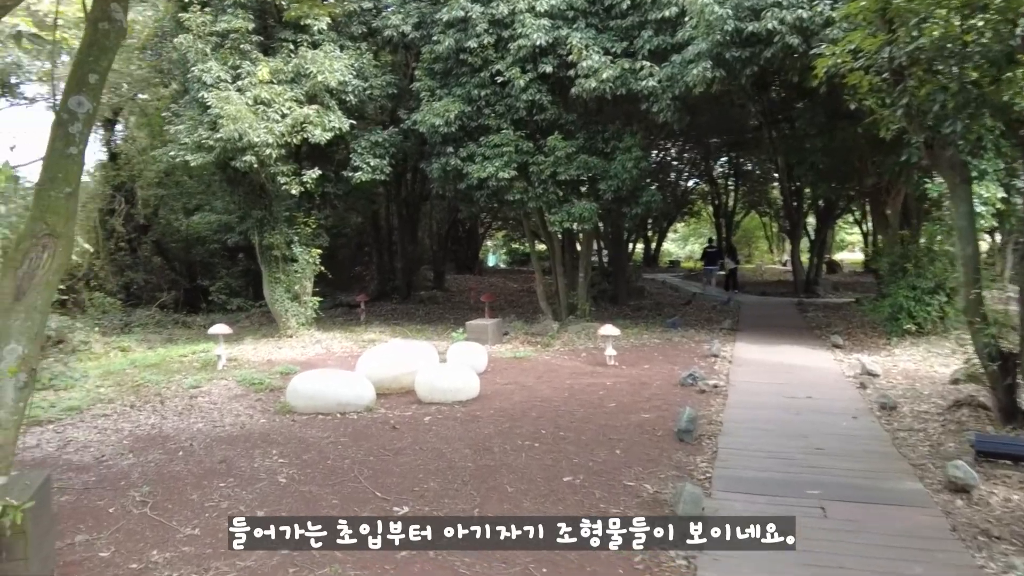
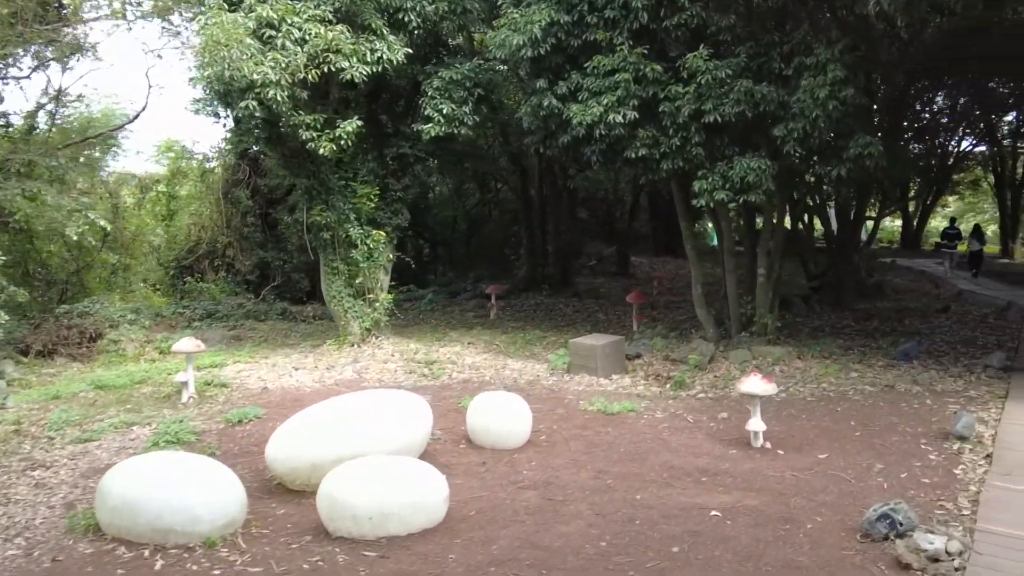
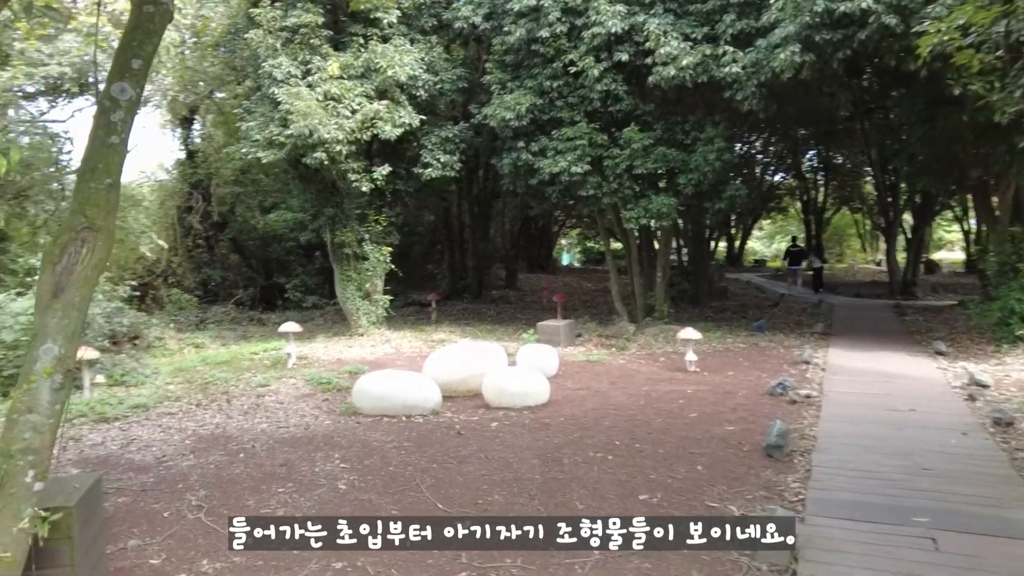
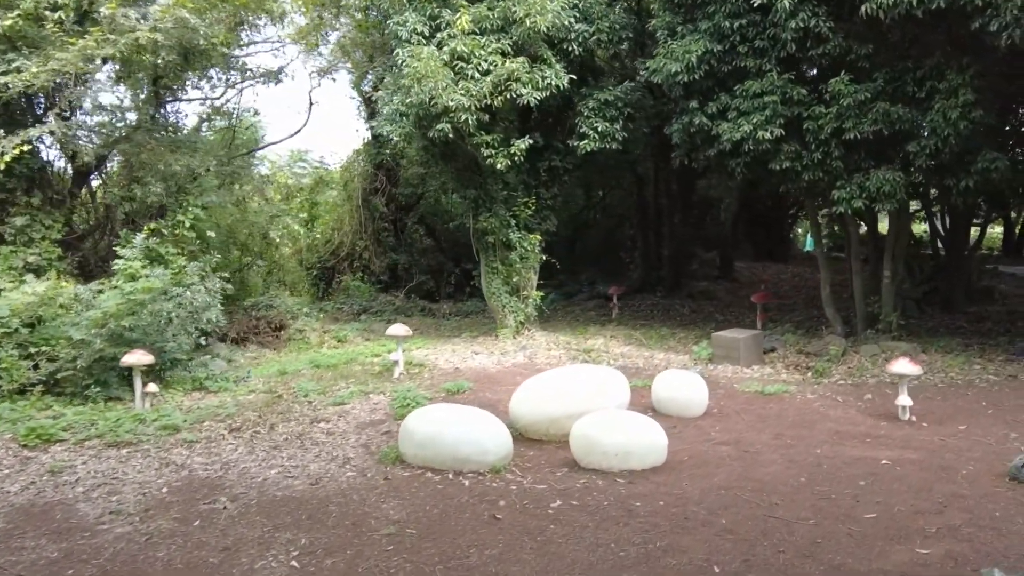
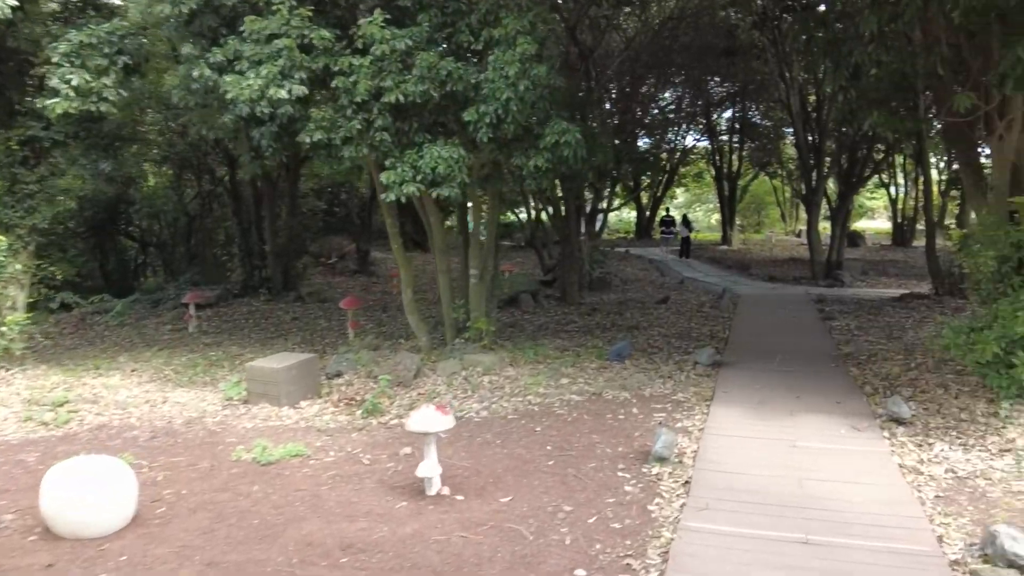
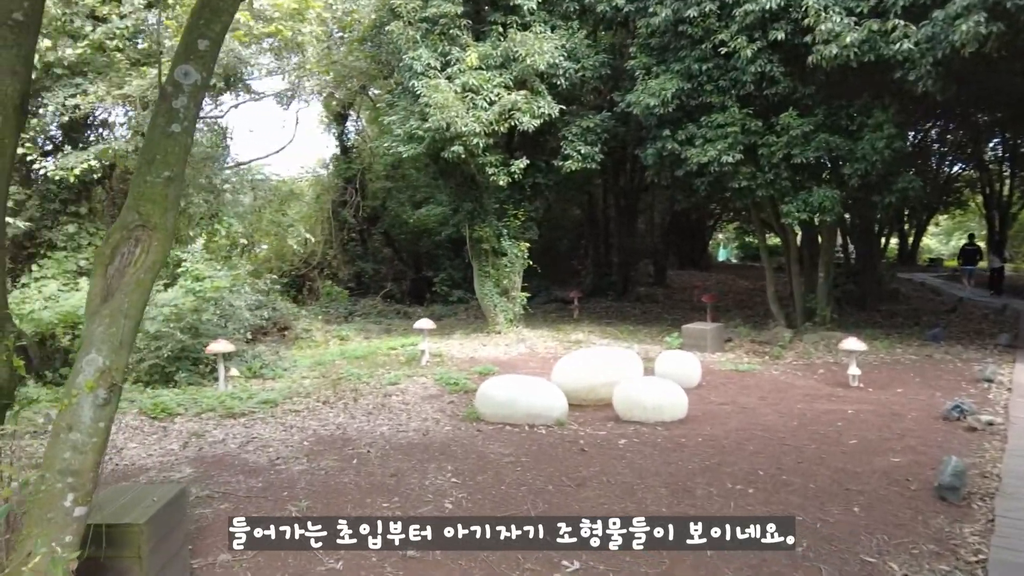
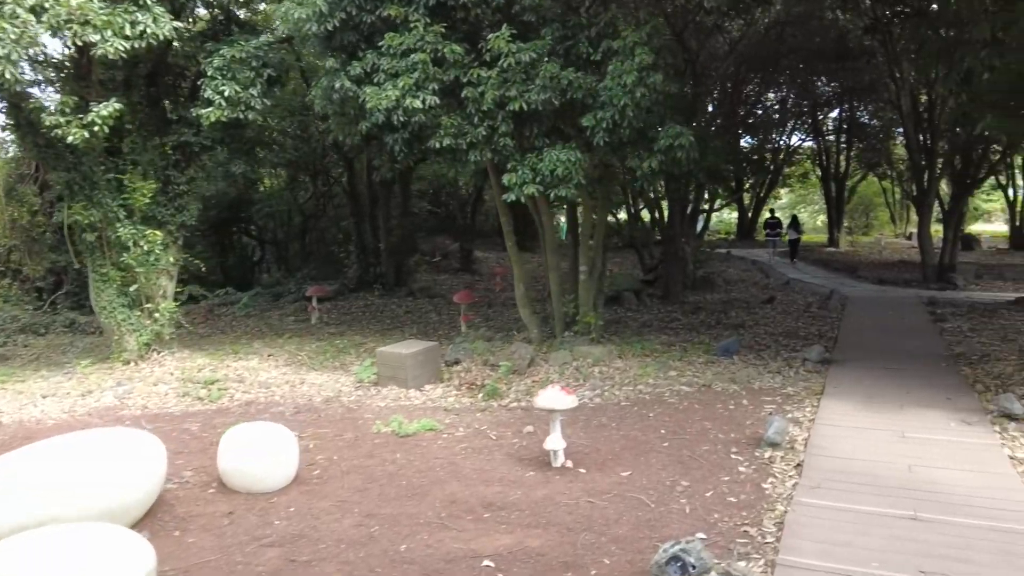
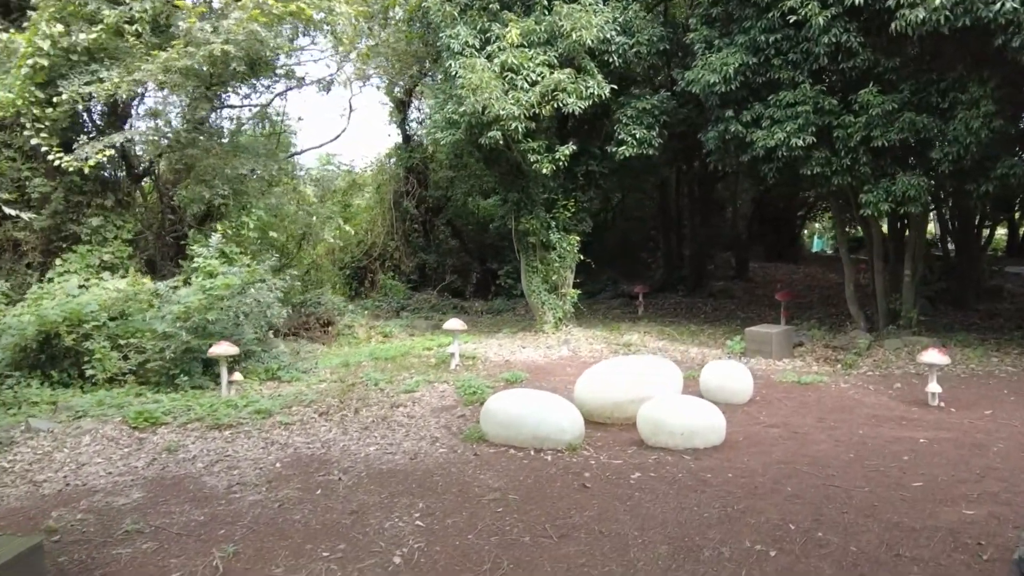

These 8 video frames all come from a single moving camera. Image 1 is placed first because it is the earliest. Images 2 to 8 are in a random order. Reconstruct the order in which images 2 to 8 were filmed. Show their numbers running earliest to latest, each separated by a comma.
3, 6, 8, 4, 2, 7, 5
